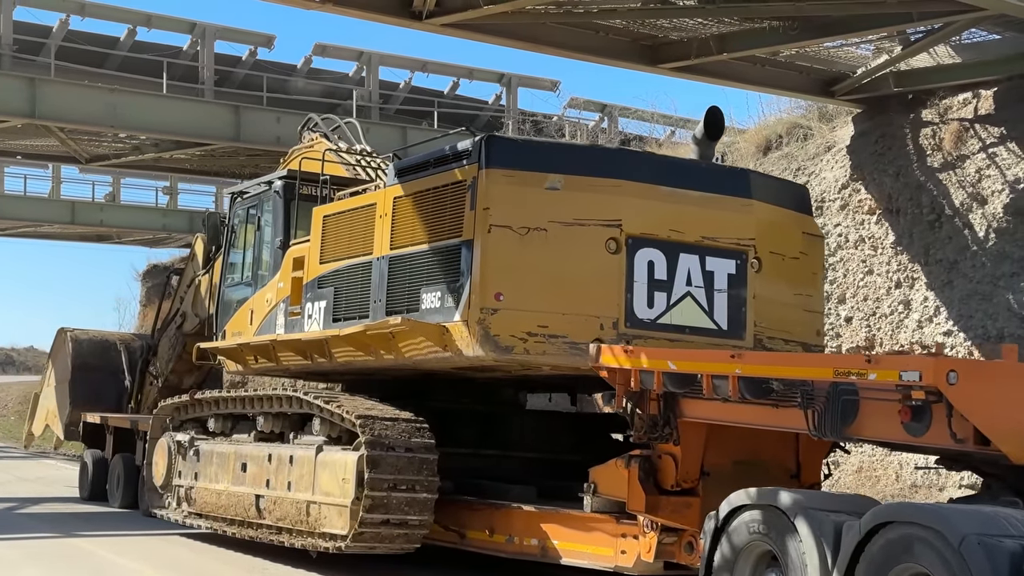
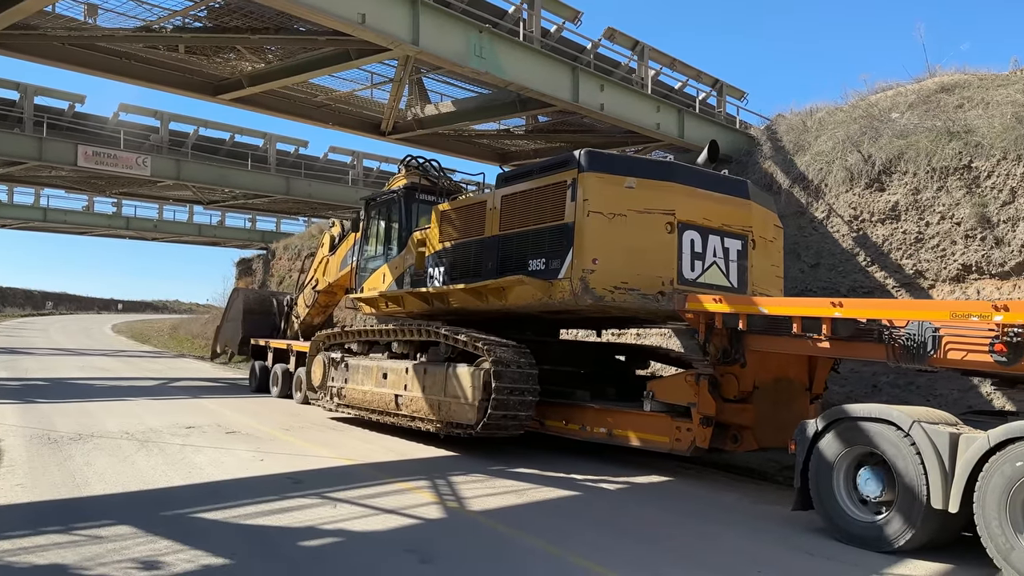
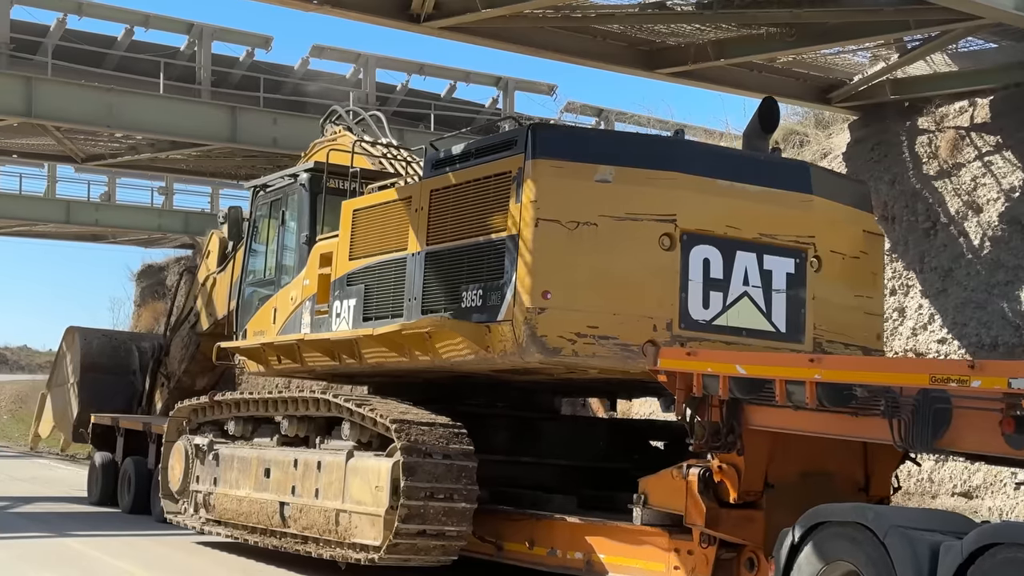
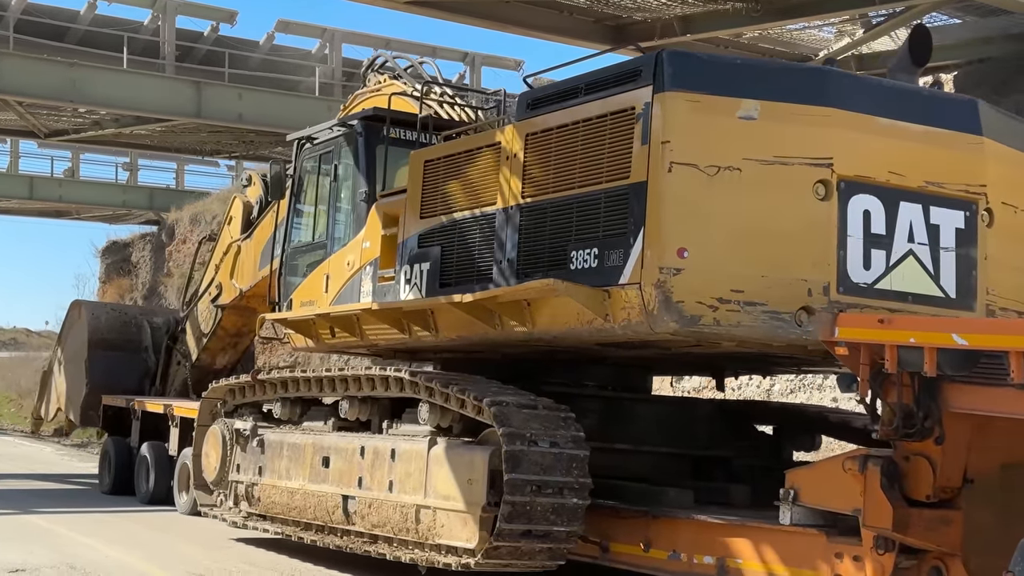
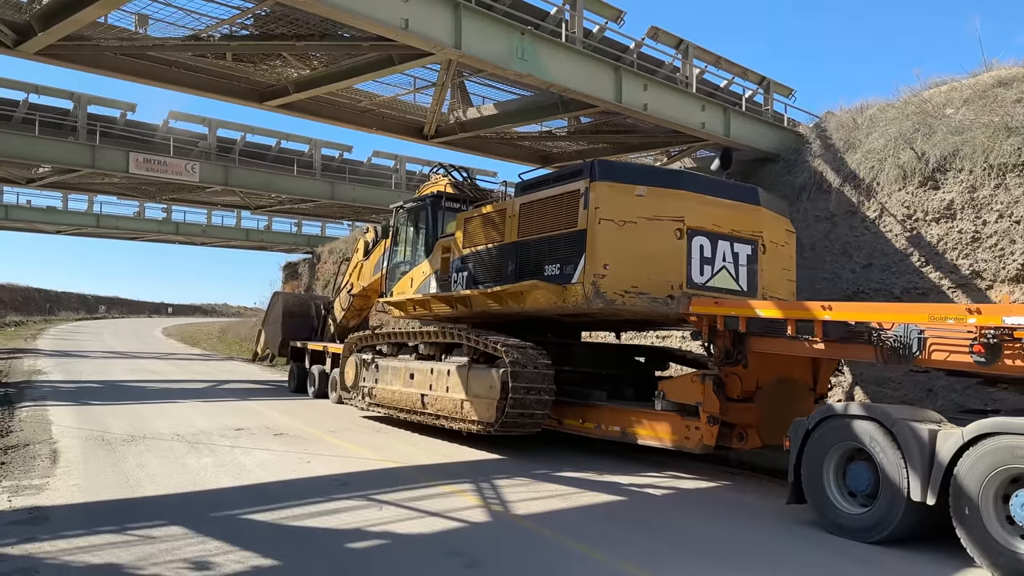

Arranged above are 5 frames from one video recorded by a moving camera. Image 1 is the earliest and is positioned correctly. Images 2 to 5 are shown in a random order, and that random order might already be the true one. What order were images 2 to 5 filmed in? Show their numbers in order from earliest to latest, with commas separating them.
3, 4, 5, 2
